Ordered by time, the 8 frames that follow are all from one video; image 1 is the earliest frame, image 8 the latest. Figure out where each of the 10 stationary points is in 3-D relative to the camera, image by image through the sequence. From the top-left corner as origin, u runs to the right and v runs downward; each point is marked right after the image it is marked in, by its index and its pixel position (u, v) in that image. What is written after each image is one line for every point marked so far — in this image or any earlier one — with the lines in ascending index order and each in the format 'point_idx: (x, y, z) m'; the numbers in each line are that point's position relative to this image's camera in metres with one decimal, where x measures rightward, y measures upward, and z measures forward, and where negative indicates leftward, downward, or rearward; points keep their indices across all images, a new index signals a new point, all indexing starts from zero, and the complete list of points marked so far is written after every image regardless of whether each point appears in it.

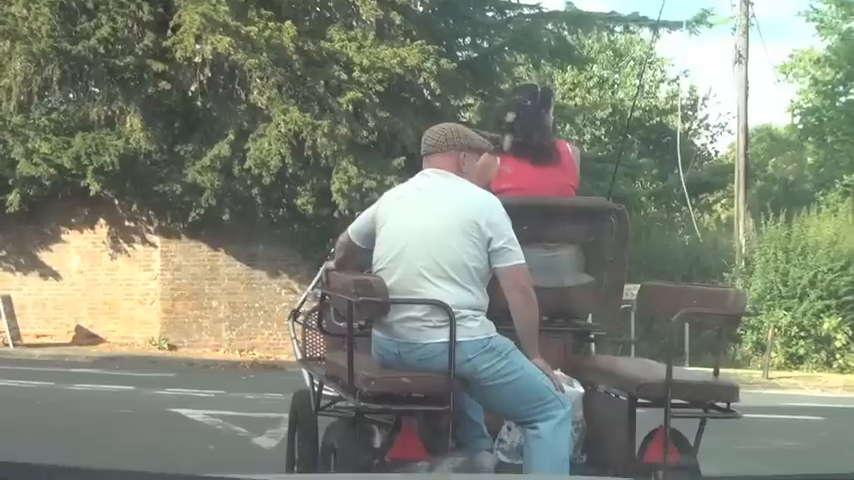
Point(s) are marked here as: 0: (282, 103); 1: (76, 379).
0: (-1.0, +1.0, +9.2) m
1: (-2.0, -0.8, +6.7) m
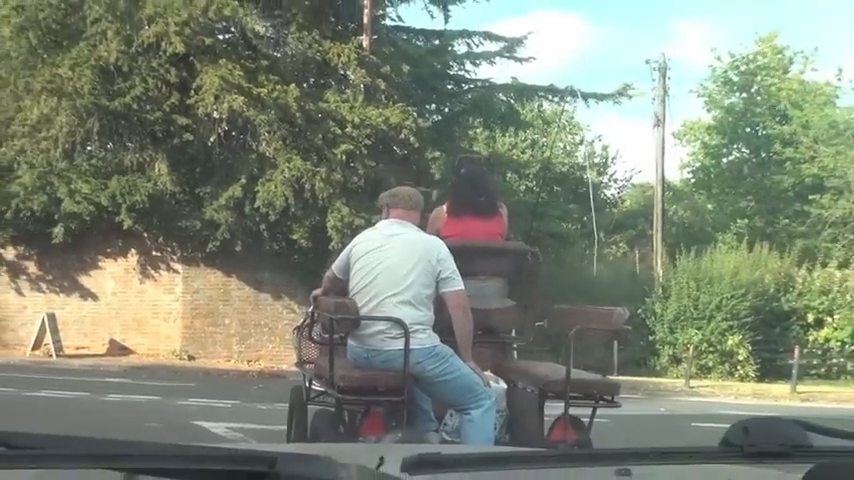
0: (-1.1, +0.8, +10.6) m
1: (-2.2, -1.0, +8.1) m
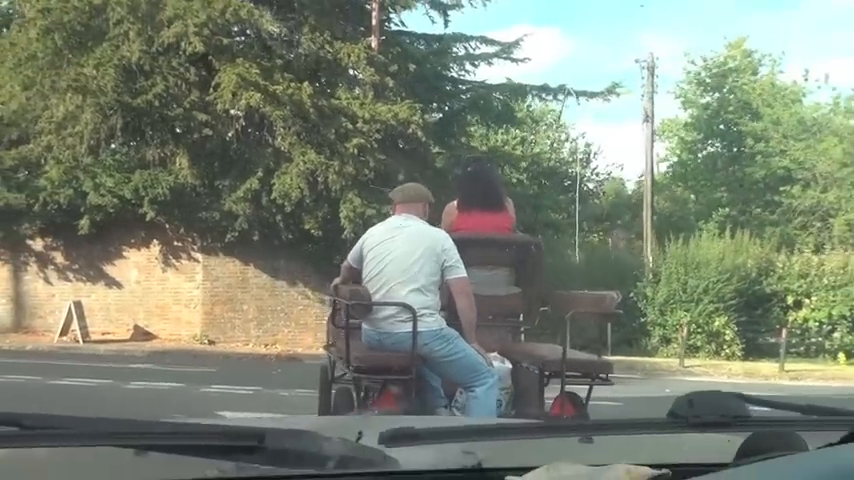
0: (-1.1, +0.9, +11.1) m
1: (-2.1, -0.9, +8.7) m
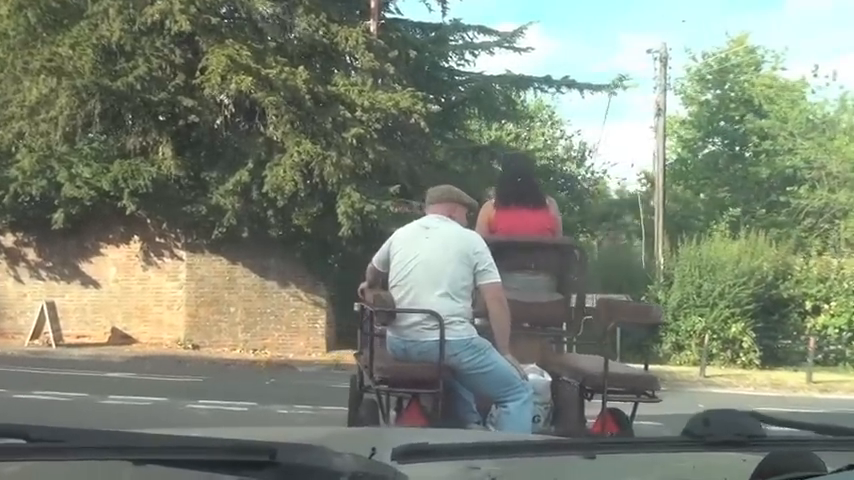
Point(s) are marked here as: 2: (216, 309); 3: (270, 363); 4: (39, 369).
0: (-1.1, +0.9, +10.4) m
1: (-2.1, -0.9, +7.9) m
2: (-2.1, -0.7, +11.9) m
3: (-1.2, -0.9, +8.9) m
4: (-2.7, -0.9, +8.3) m
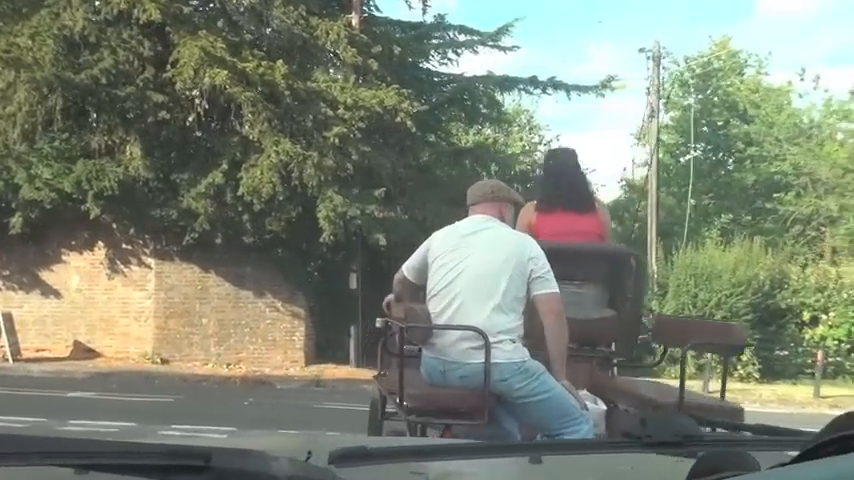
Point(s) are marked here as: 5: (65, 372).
0: (-1.2, +0.8, +9.8) m
1: (-2.2, -0.9, +7.3) m
2: (-2.3, -0.8, +11.2) m
3: (-1.3, -1.0, +8.3) m
4: (-2.8, -0.9, +7.6) m
5: (-2.7, -1.0, +8.7) m
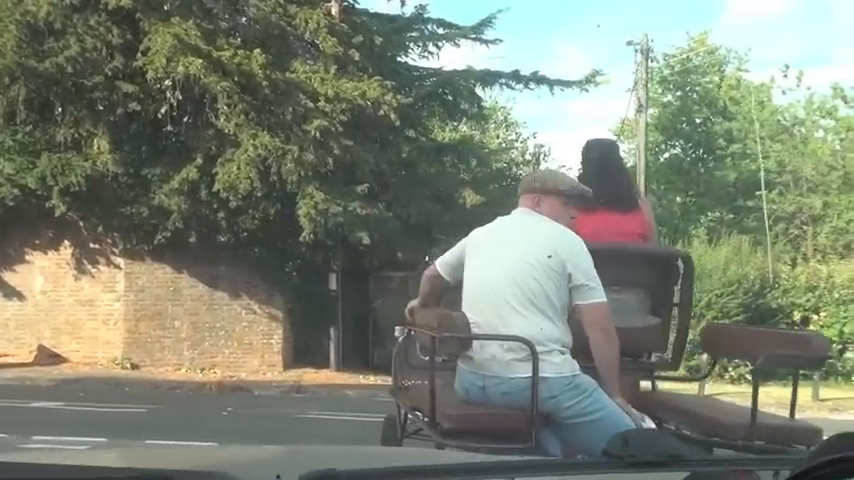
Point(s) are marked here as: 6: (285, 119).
0: (-1.4, +0.9, +9.4) m
1: (-2.2, -0.9, +6.8) m
2: (-2.4, -0.7, +10.8) m
3: (-1.4, -1.0, +7.9) m
4: (-2.8, -0.9, +7.1) m
5: (-2.8, -1.0, +8.3) m
6: (-1.1, +1.0, +9.5) m
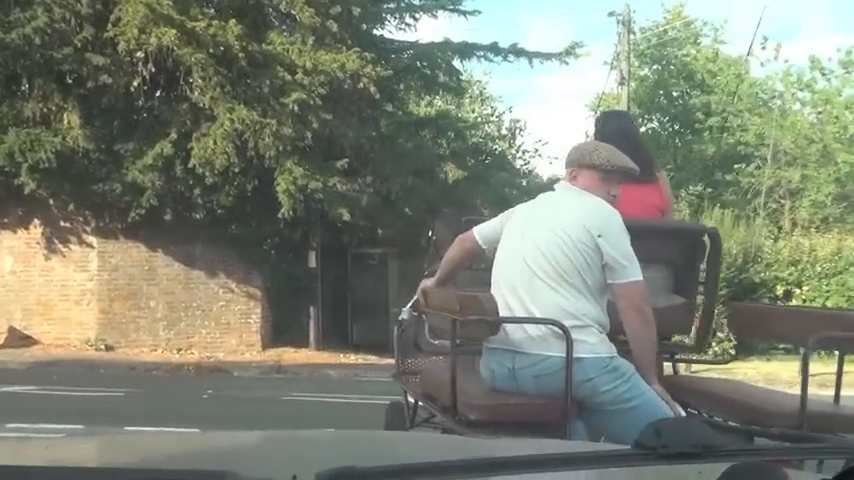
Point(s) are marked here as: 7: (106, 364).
0: (-1.5, +1.0, +9.1) m
1: (-2.3, -0.8, +6.6) m
2: (-2.6, -0.6, +10.6) m
3: (-1.5, -0.8, +7.7) m
4: (-2.9, -0.8, +6.9) m
5: (-2.9, -0.8, +8.0) m
6: (-1.3, +1.1, +9.3) m
7: (-2.2, -0.8, +8.0) m
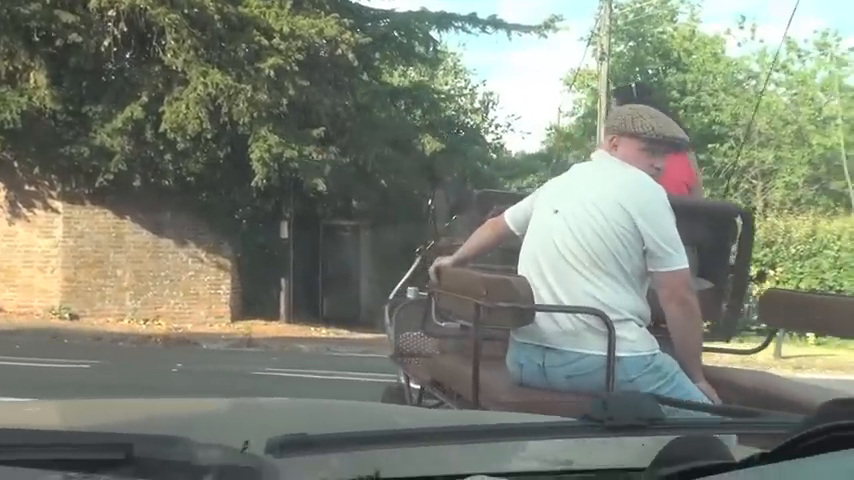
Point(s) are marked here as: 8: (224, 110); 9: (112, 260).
0: (-1.7, +1.3, +8.9) m
1: (-2.4, -0.6, +6.4) m
2: (-2.9, -0.3, +10.3) m
3: (-1.6, -0.6, +7.5) m
4: (-3.1, -0.6, +6.6) m
5: (-3.1, -0.6, +7.8) m
6: (-1.5, +1.4, +9.0) m
7: (-2.3, -0.6, +7.7) m
8: (-1.6, +1.0, +9.2) m
9: (-2.8, -0.2, +10.4) m
